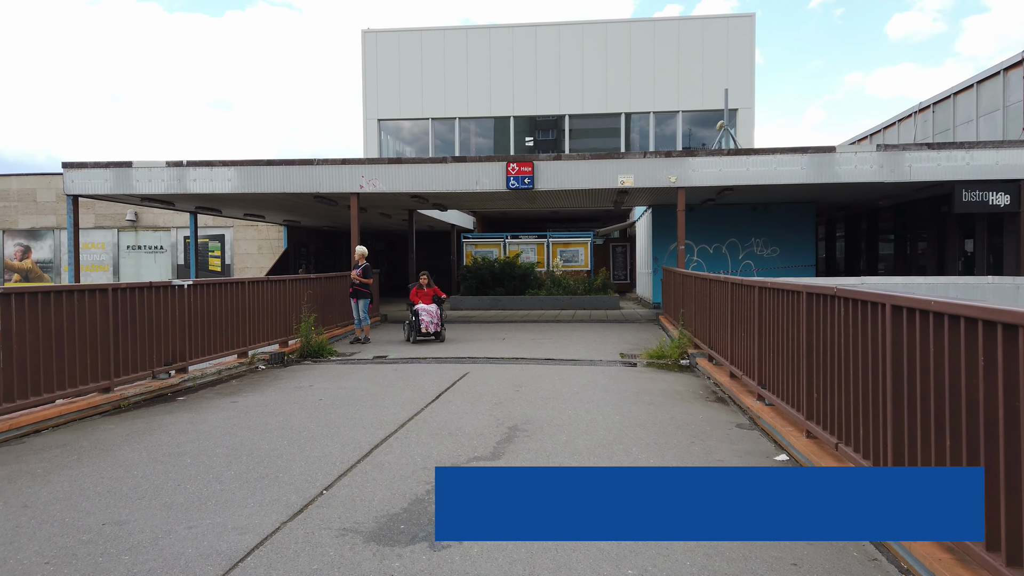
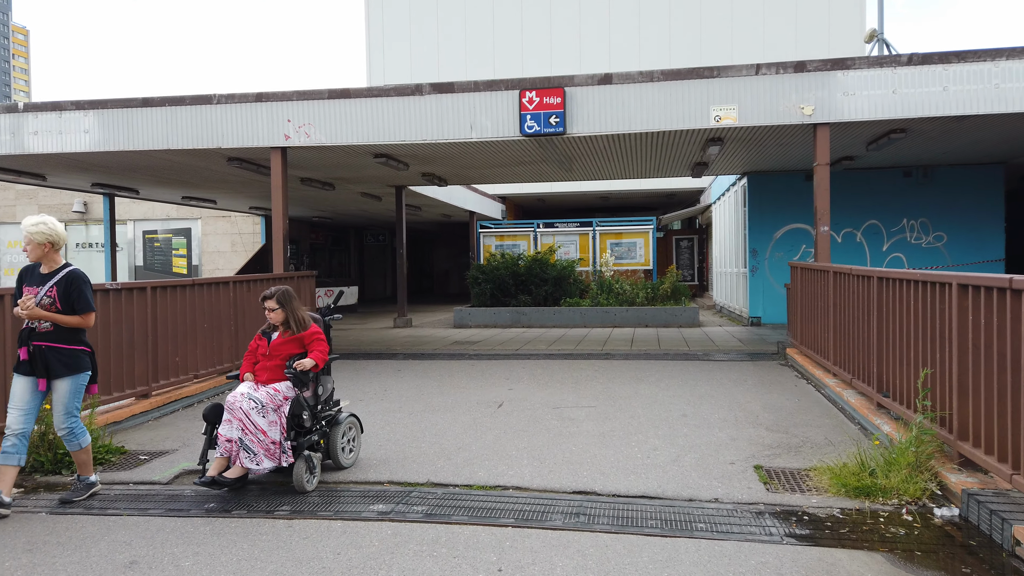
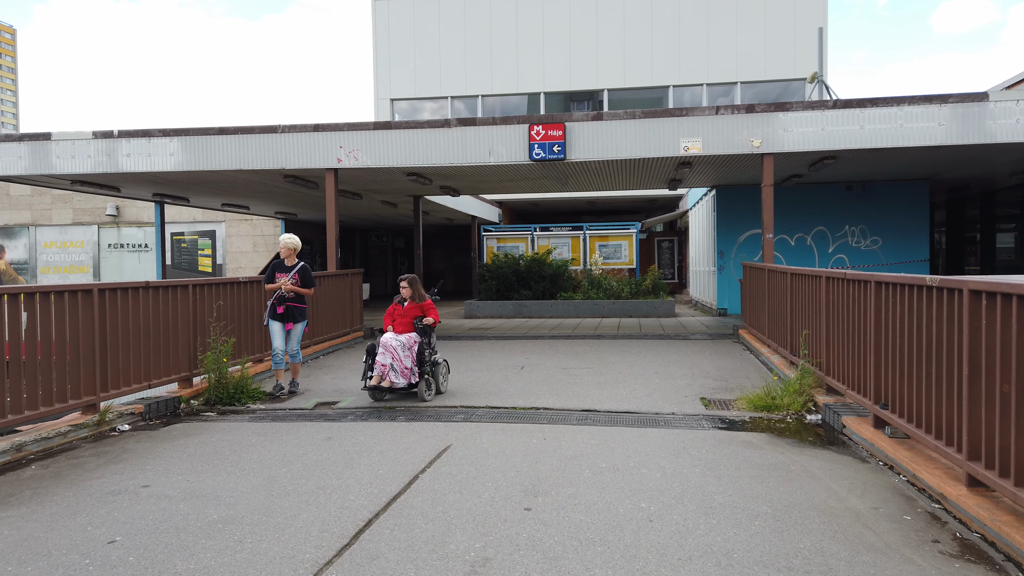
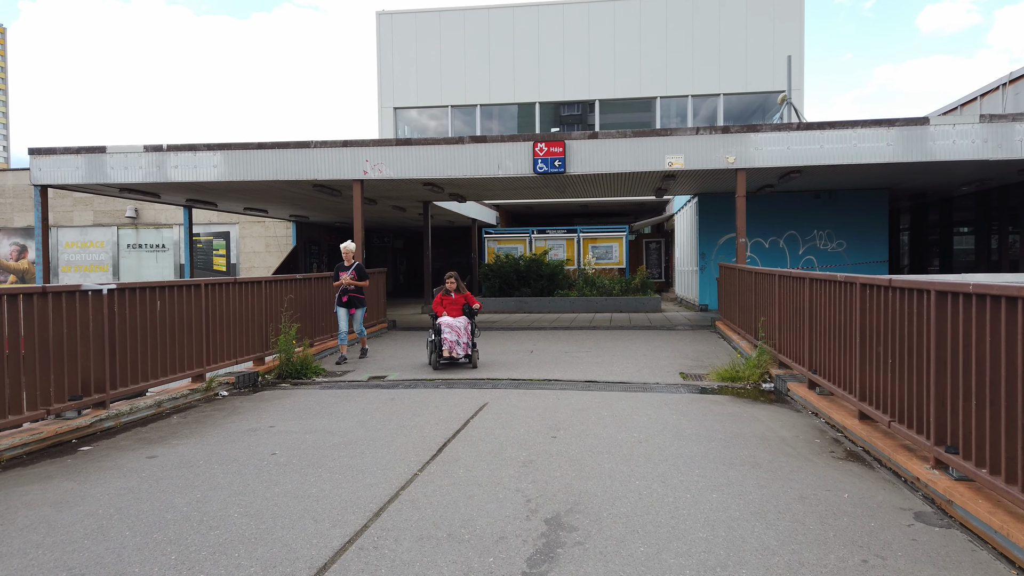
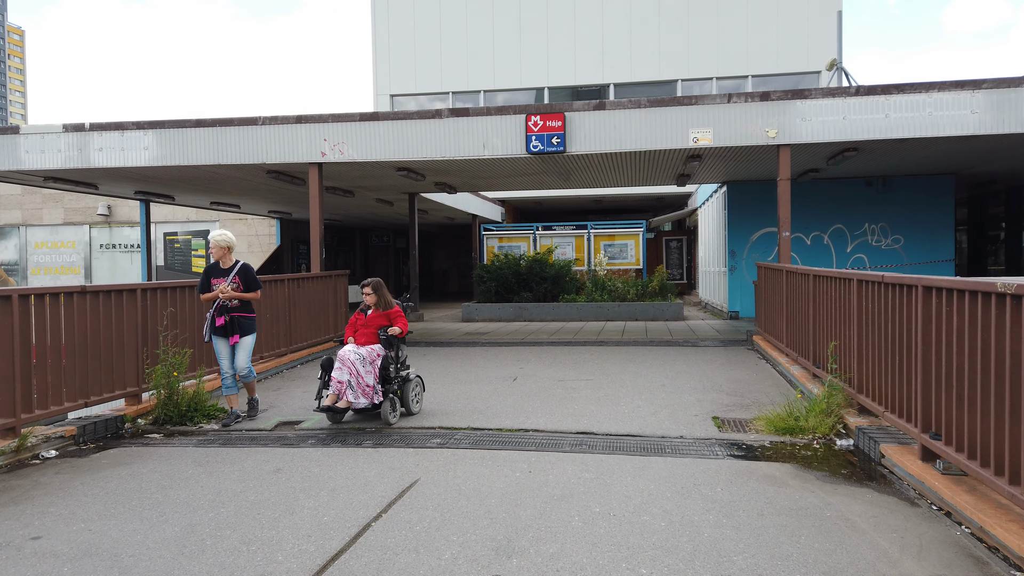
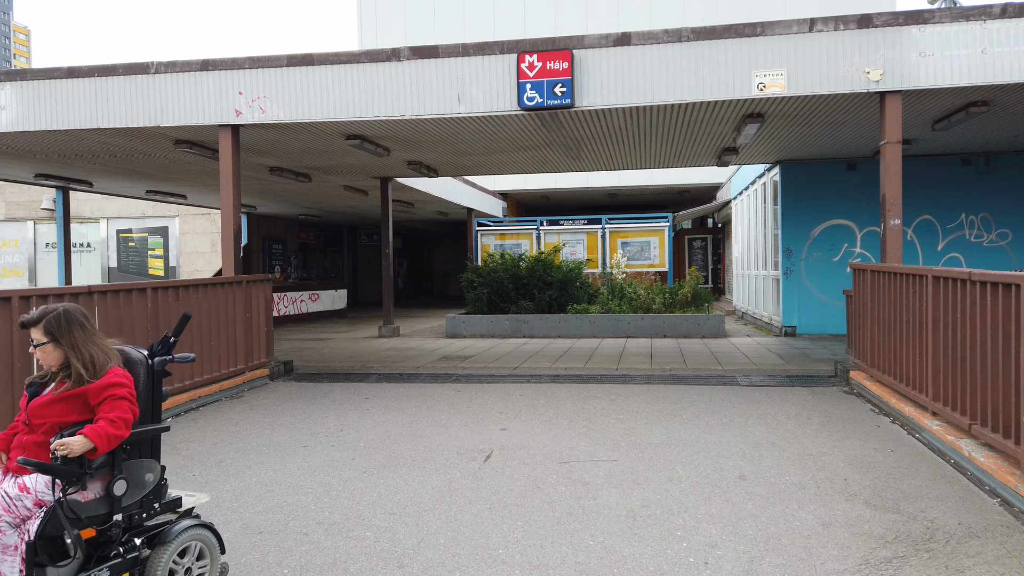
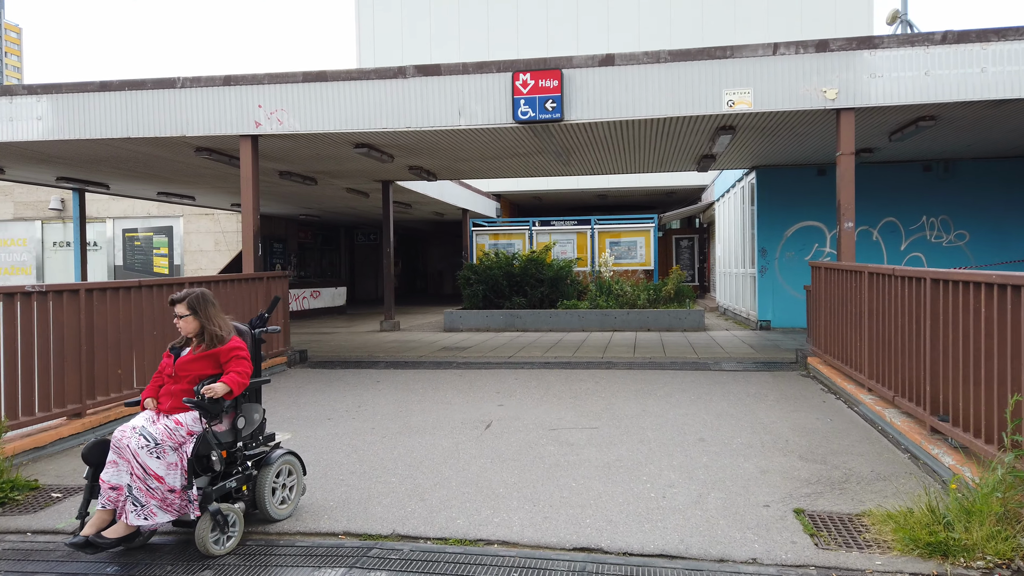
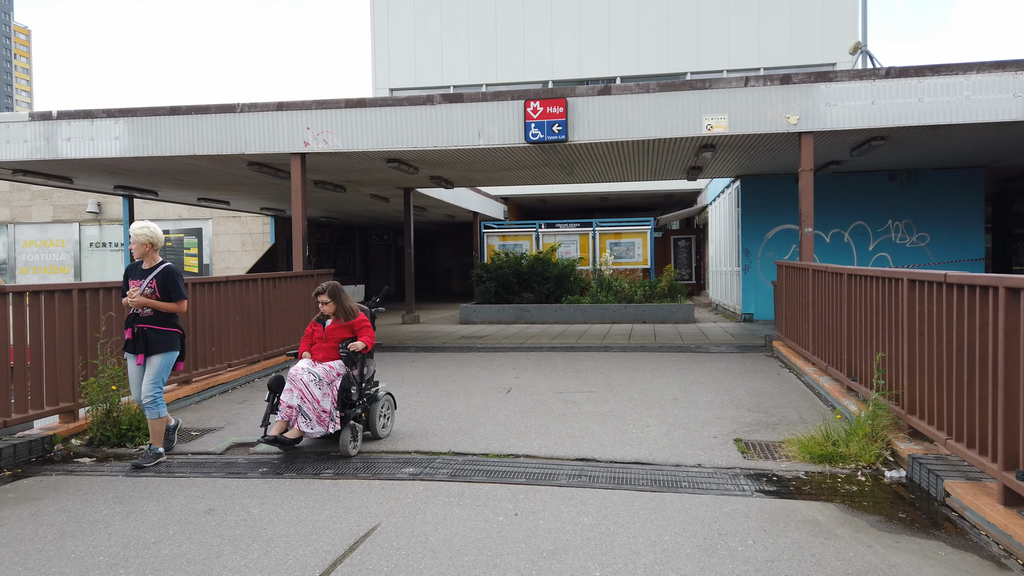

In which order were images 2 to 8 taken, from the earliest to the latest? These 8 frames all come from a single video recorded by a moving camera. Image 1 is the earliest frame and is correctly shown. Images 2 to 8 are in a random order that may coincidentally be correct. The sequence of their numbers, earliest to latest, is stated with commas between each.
4, 3, 5, 8, 2, 7, 6
